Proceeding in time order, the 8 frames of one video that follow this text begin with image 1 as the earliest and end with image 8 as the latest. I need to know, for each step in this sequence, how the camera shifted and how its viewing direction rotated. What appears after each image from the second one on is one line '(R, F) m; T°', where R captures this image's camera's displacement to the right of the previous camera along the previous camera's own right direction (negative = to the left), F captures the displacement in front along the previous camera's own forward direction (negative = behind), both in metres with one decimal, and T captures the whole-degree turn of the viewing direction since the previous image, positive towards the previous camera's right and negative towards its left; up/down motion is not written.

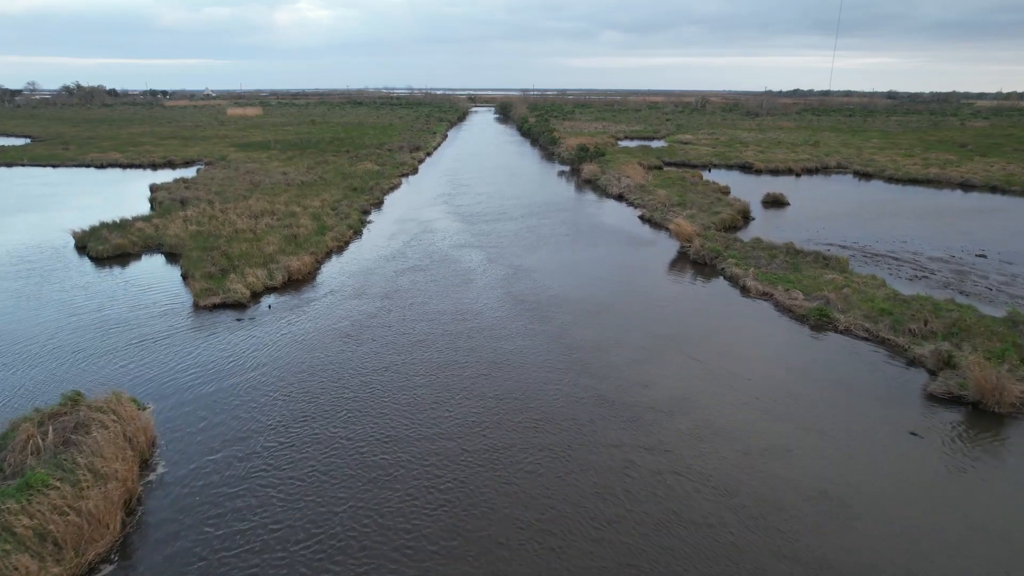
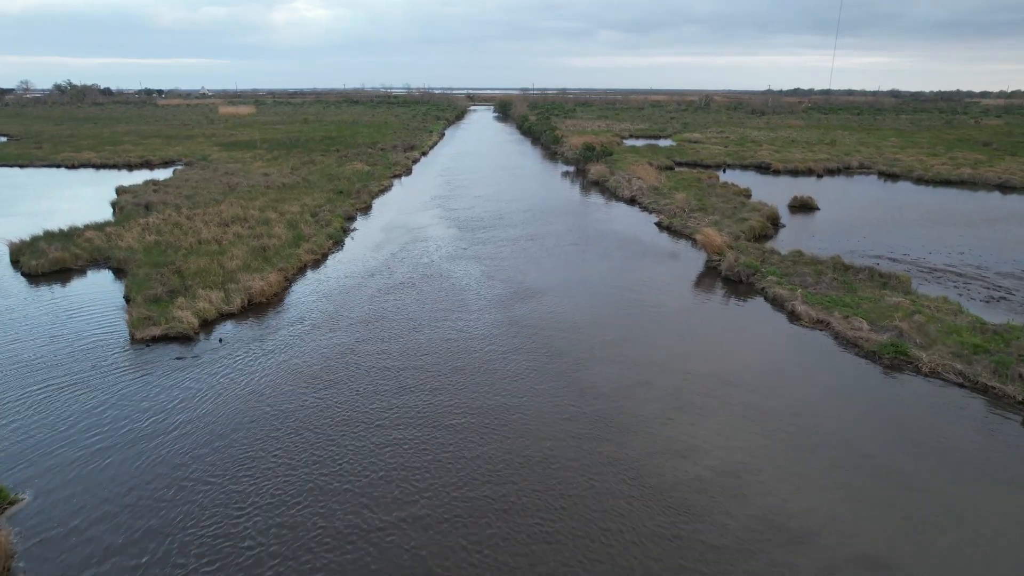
(-0.2, +3.0) m; 0°
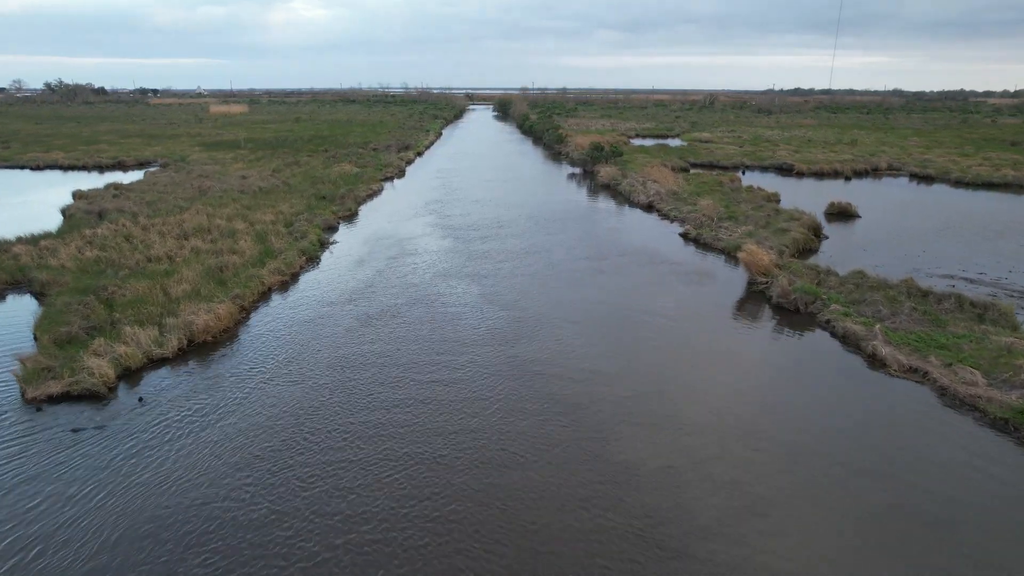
(-0.3, +3.2) m; 0°
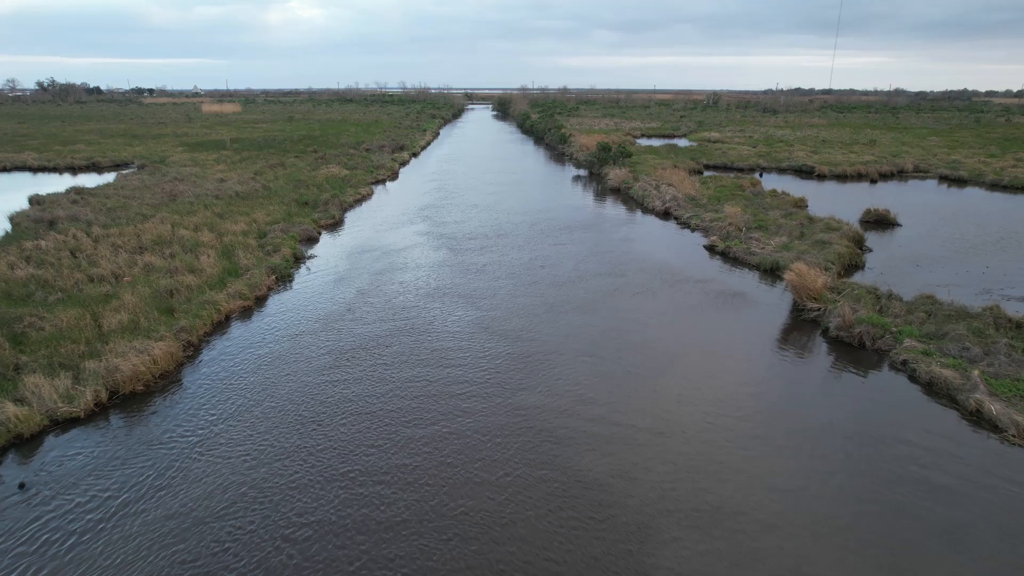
(-0.2, +2.6) m; 0°
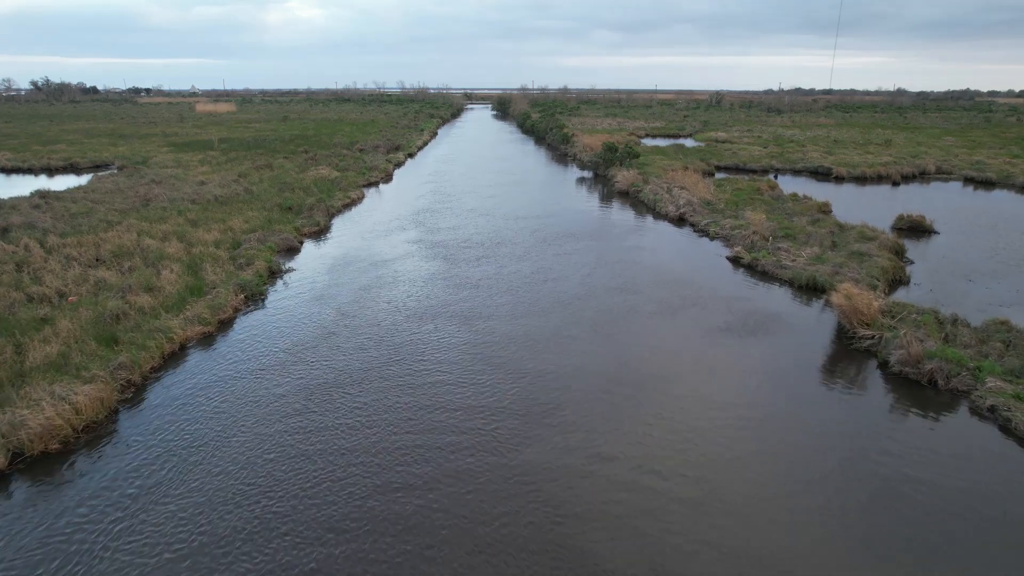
(-0.1, +2.0) m; 0°
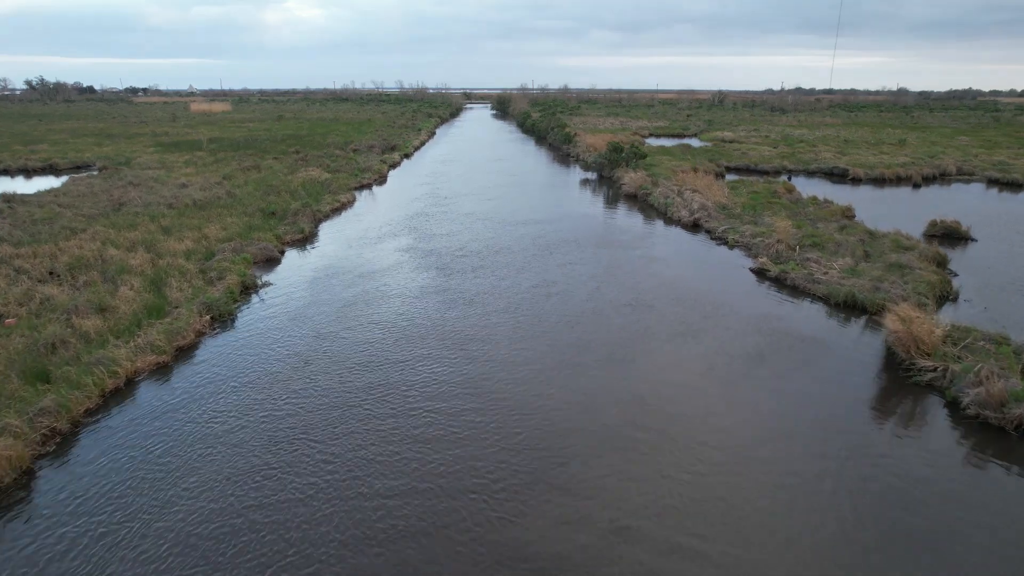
(-0.1, +1.7) m; 0°
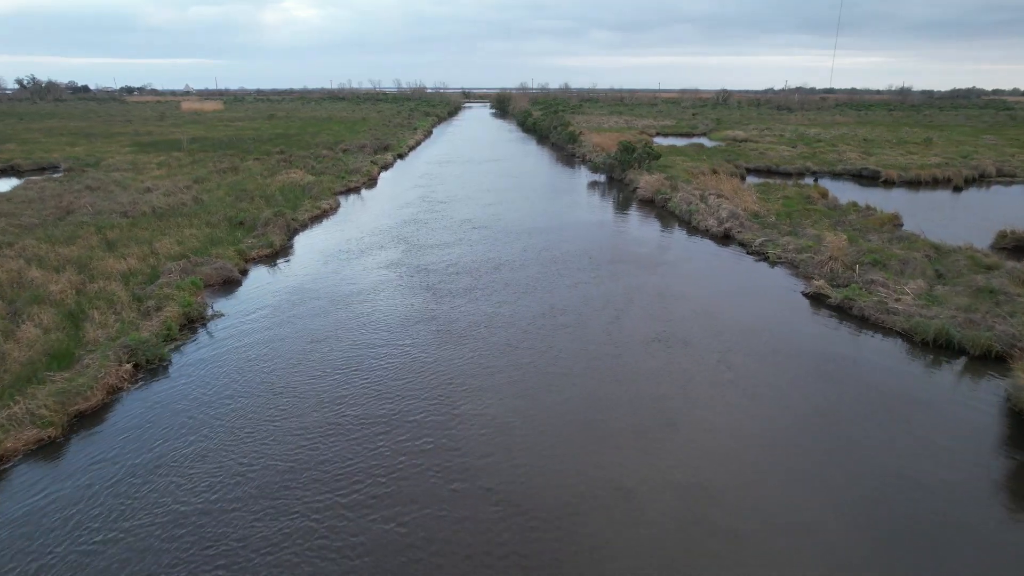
(-0.2, +2.8) m; 0°
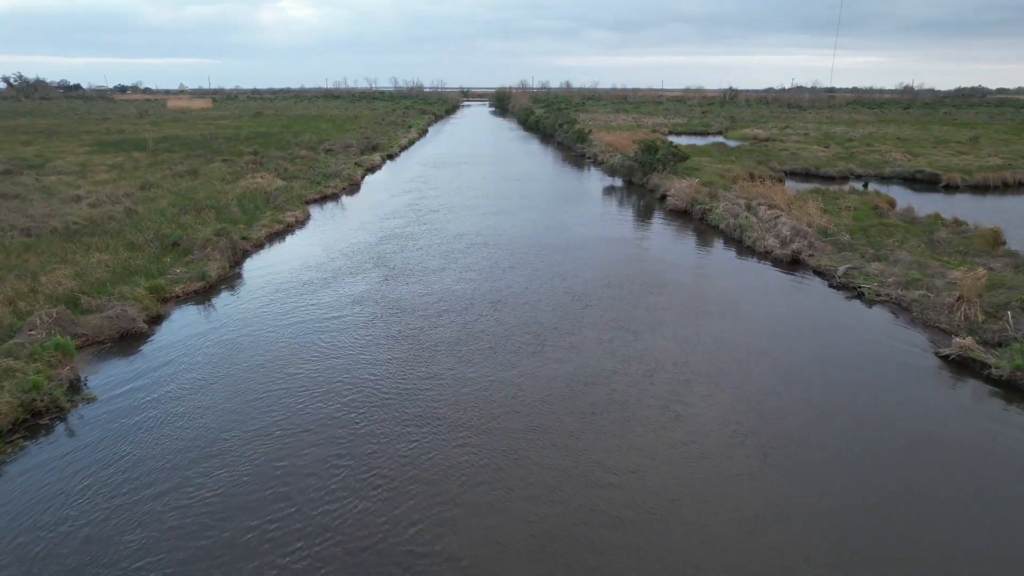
(-0.3, +4.2) m; 0°
